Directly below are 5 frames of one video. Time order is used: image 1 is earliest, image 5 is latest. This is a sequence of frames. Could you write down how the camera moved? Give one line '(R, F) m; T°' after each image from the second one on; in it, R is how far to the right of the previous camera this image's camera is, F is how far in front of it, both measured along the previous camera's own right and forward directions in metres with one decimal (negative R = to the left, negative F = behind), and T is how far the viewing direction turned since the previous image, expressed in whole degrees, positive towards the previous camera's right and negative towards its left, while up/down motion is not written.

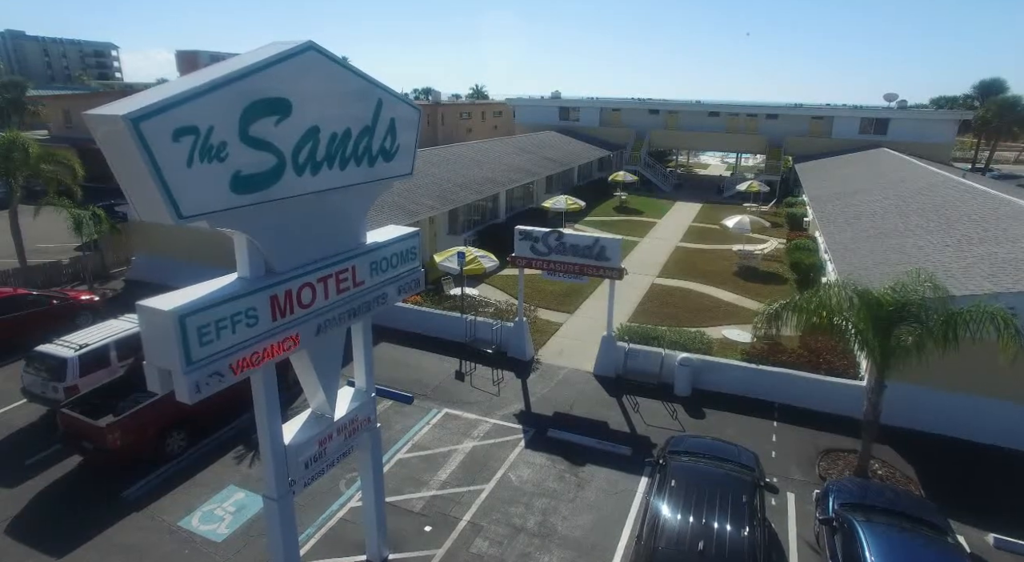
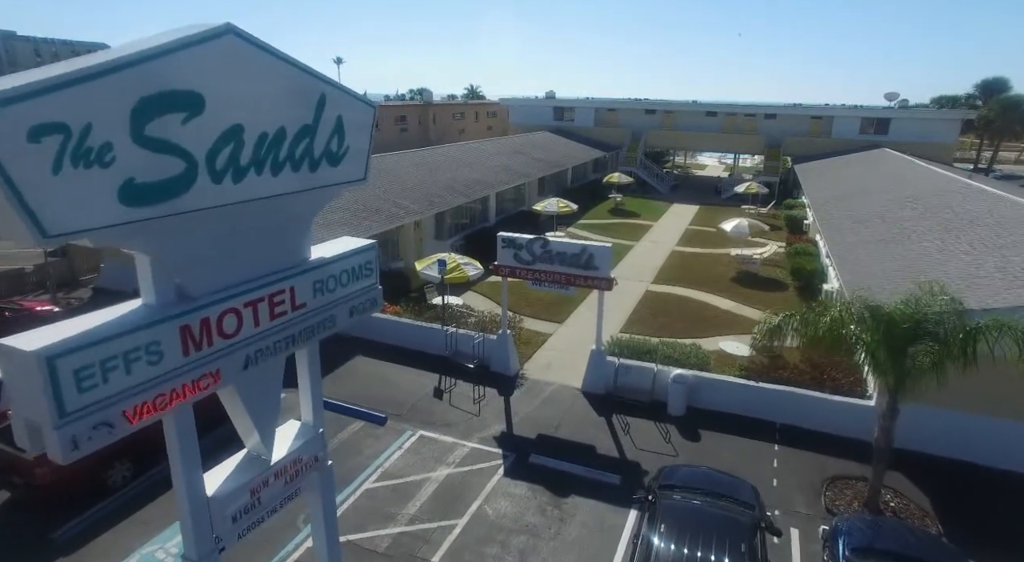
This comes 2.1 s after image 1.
(+0.4, +1.1) m; 0°
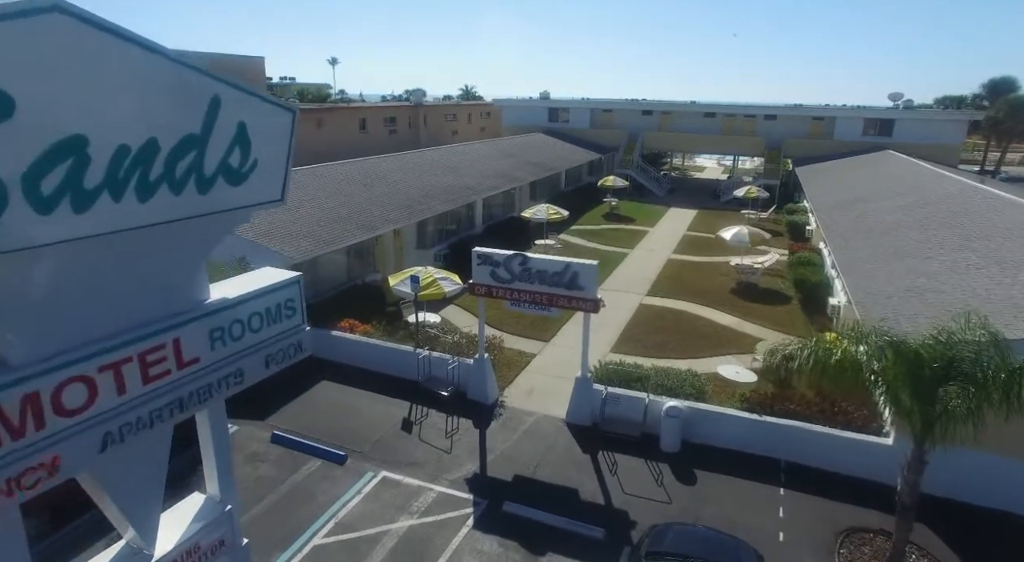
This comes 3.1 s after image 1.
(+0.5, +1.5) m; 0°
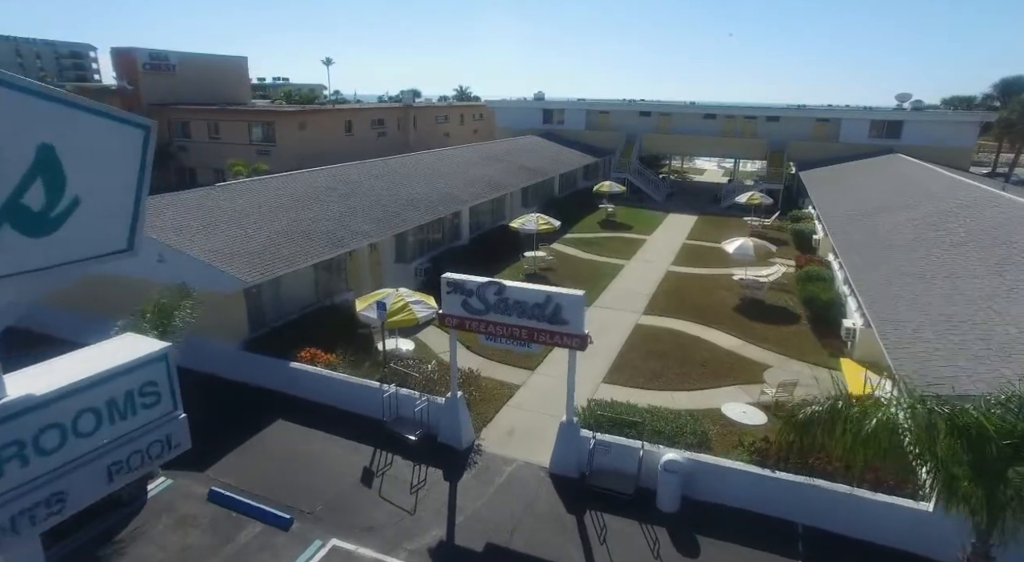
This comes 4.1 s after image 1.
(+0.5, +1.8) m; 0°
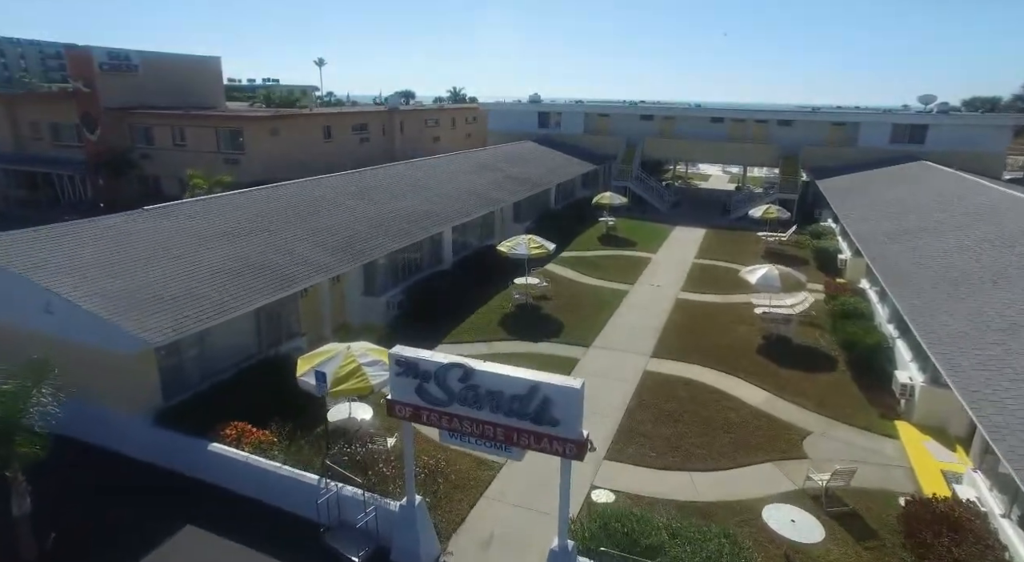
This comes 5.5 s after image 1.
(+0.4, +3.2) m; 0°
